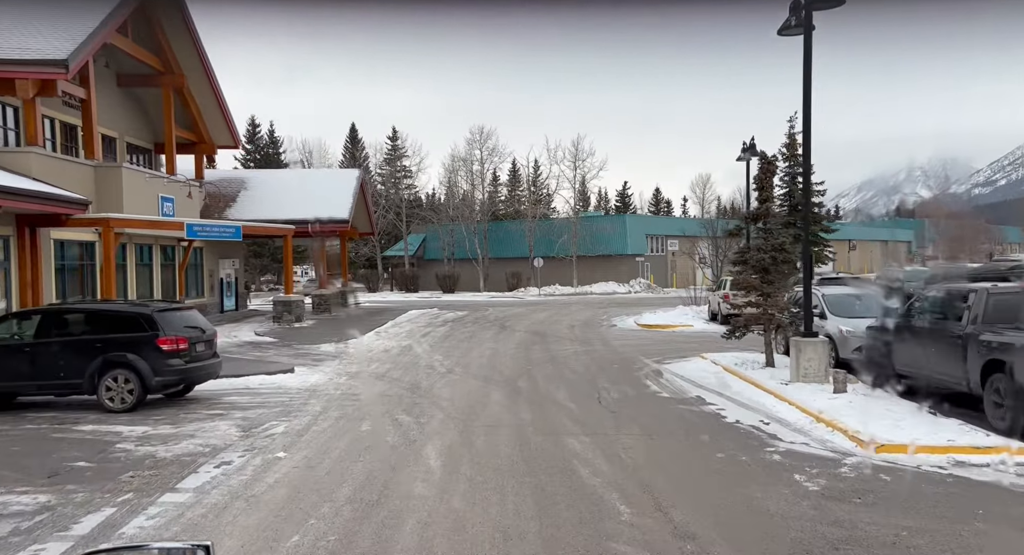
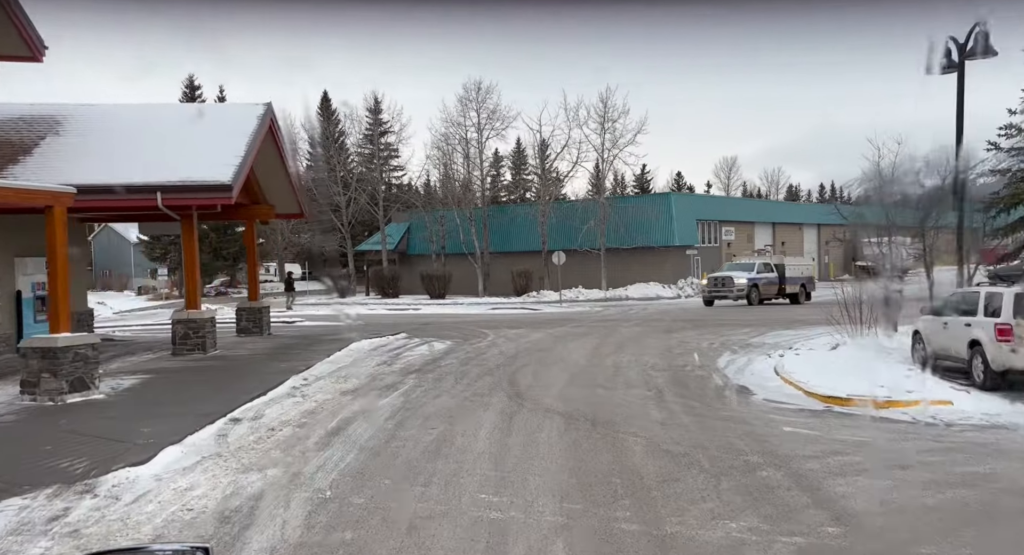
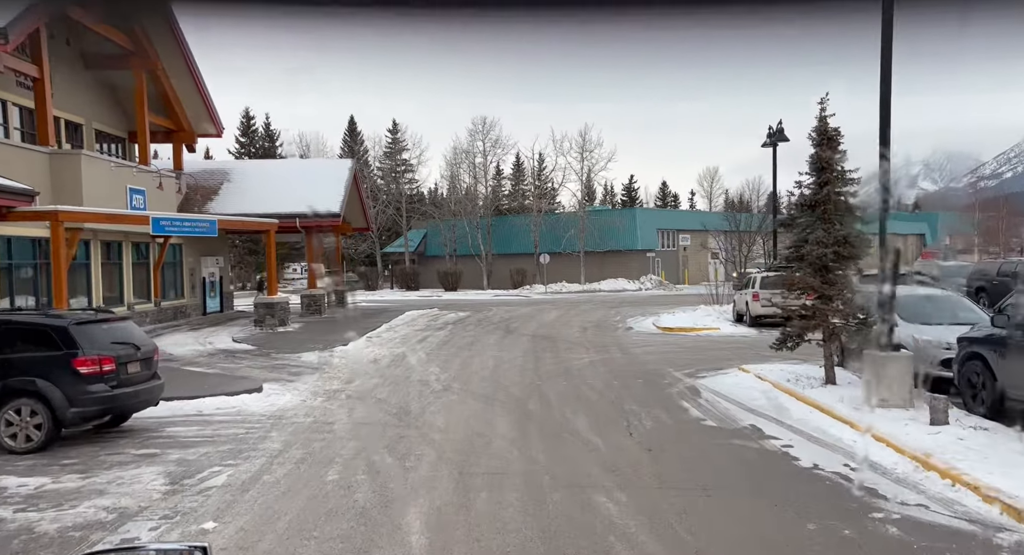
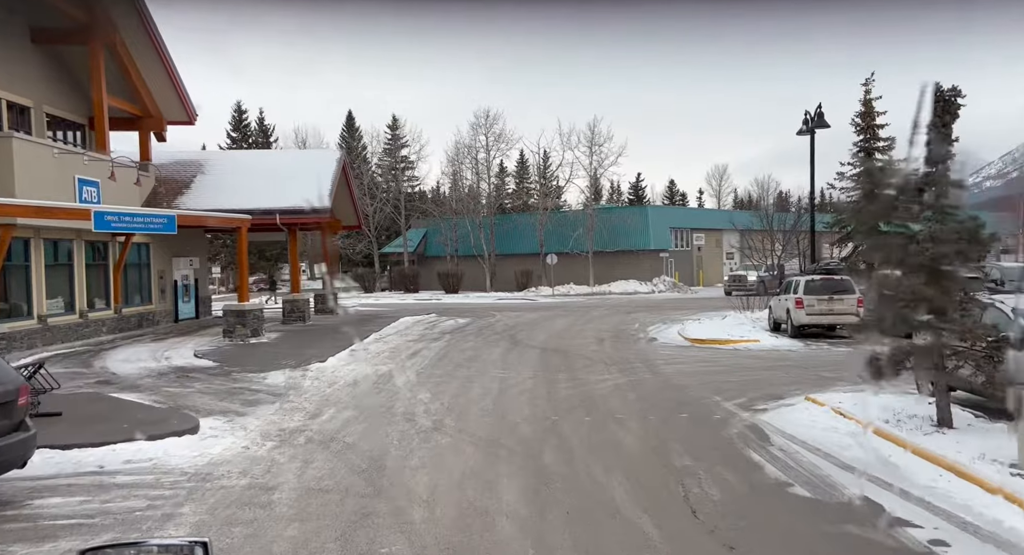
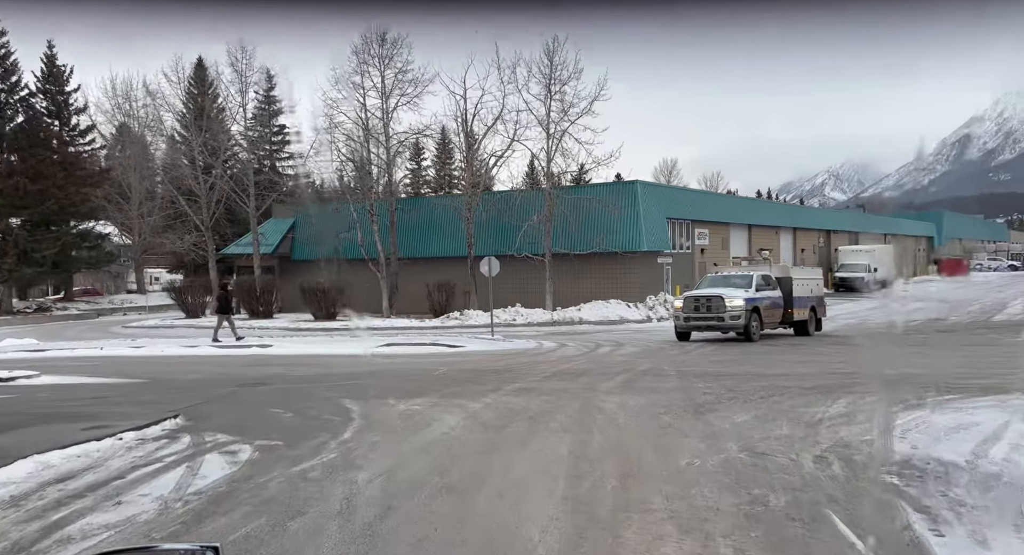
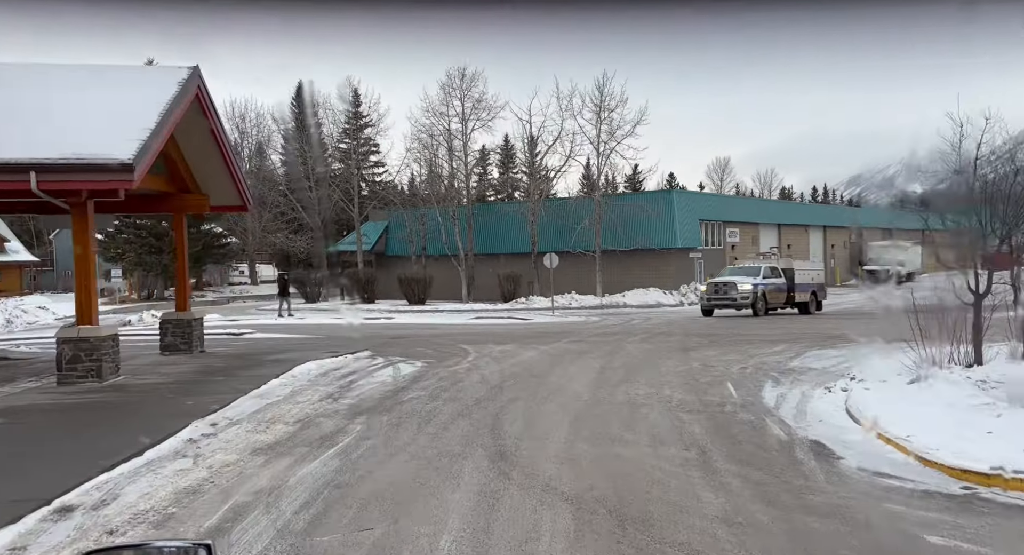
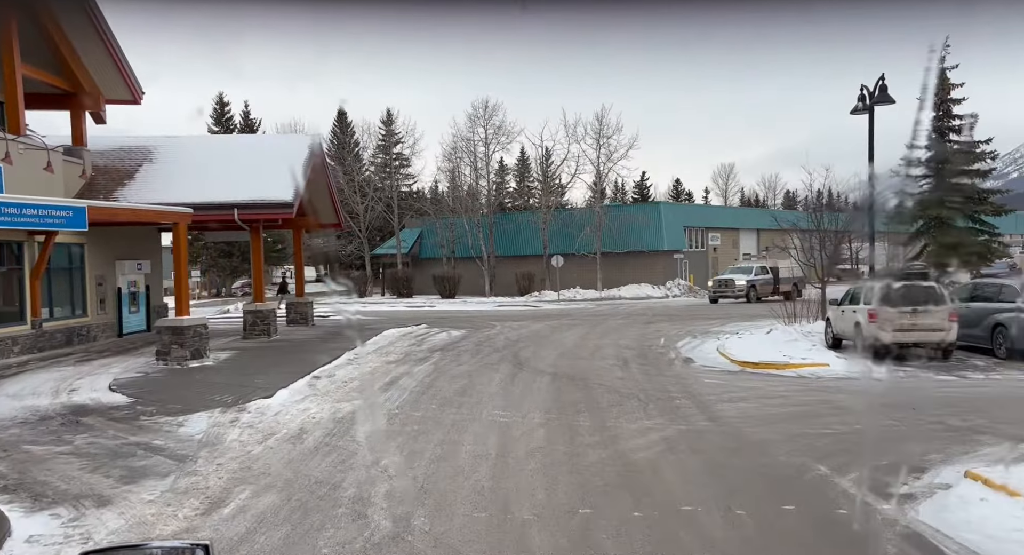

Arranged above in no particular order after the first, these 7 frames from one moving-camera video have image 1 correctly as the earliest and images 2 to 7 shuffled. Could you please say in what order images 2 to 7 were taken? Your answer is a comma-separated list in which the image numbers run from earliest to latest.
3, 4, 7, 2, 6, 5
